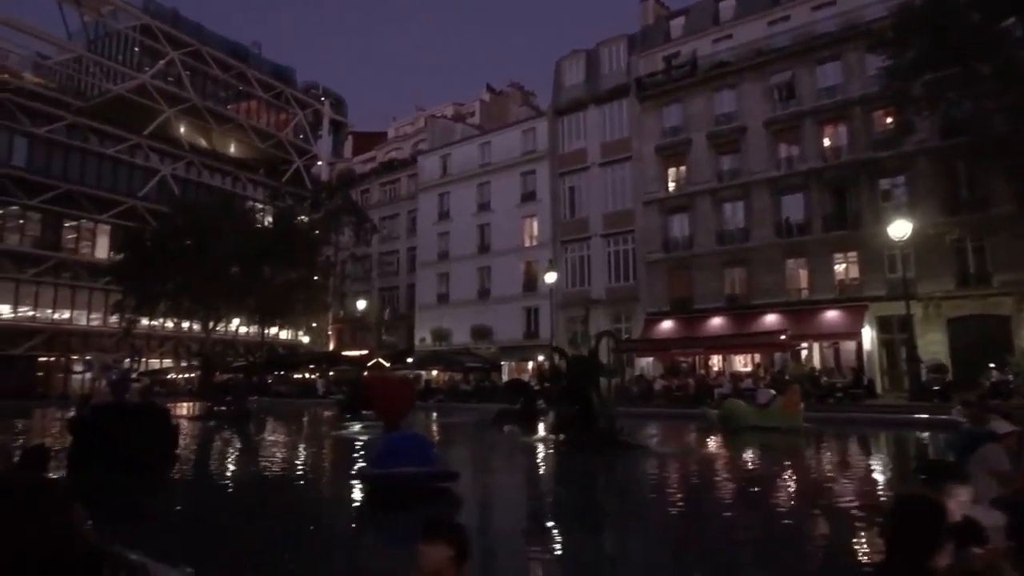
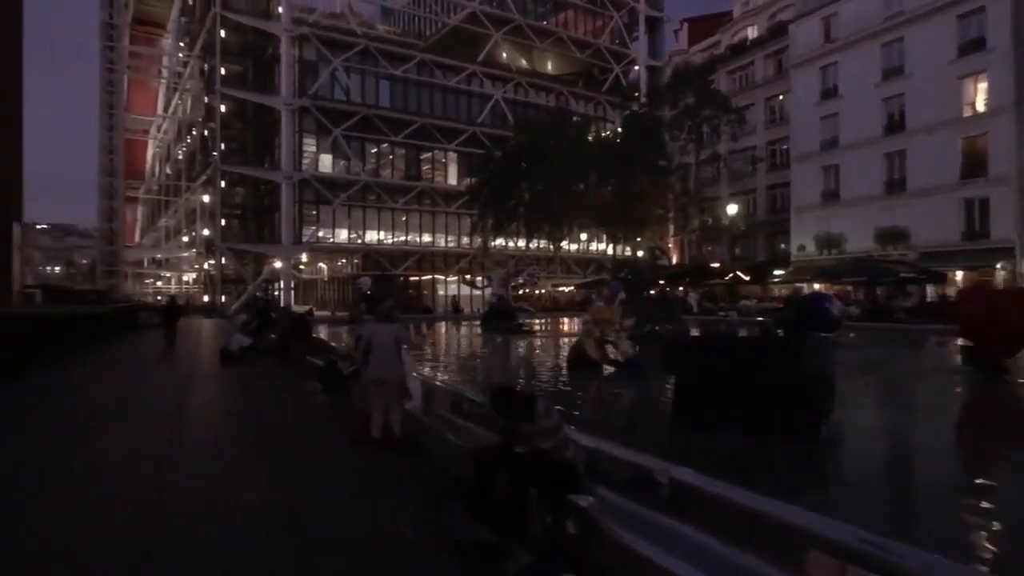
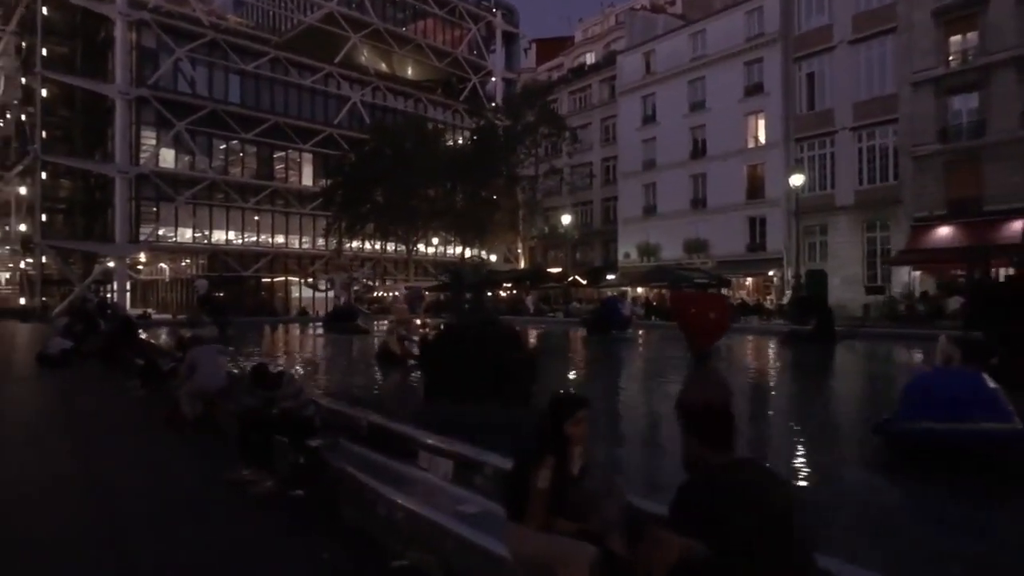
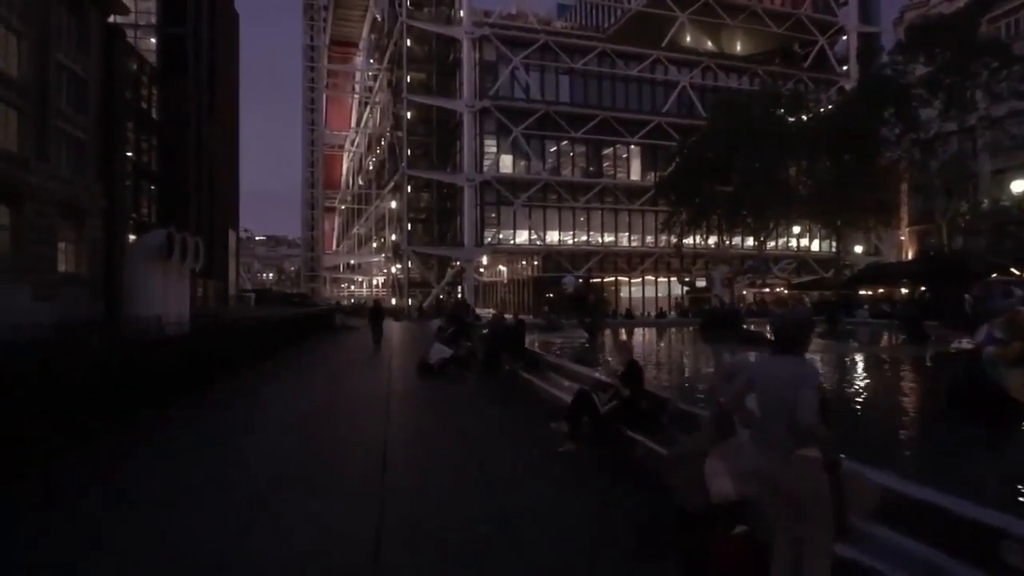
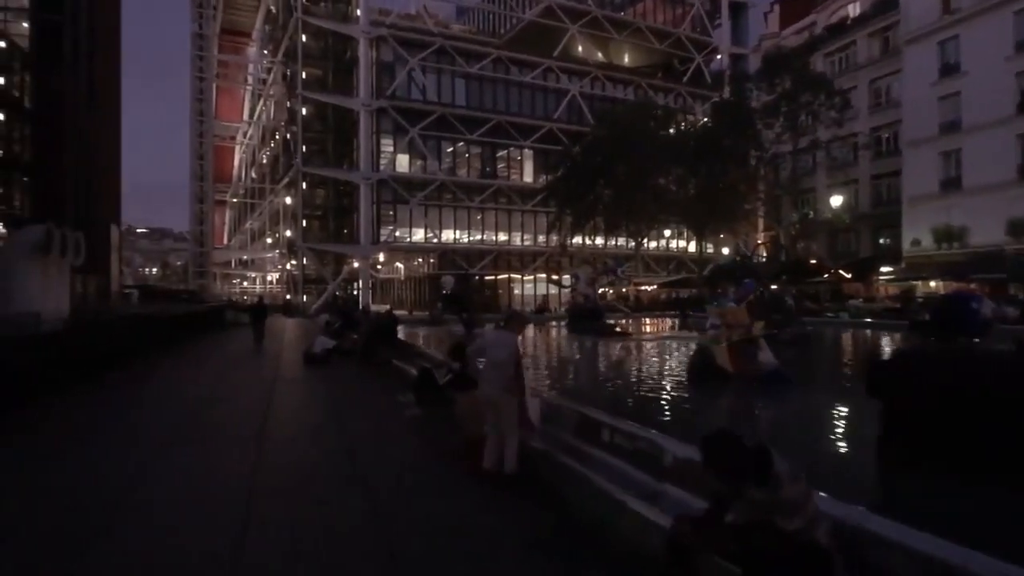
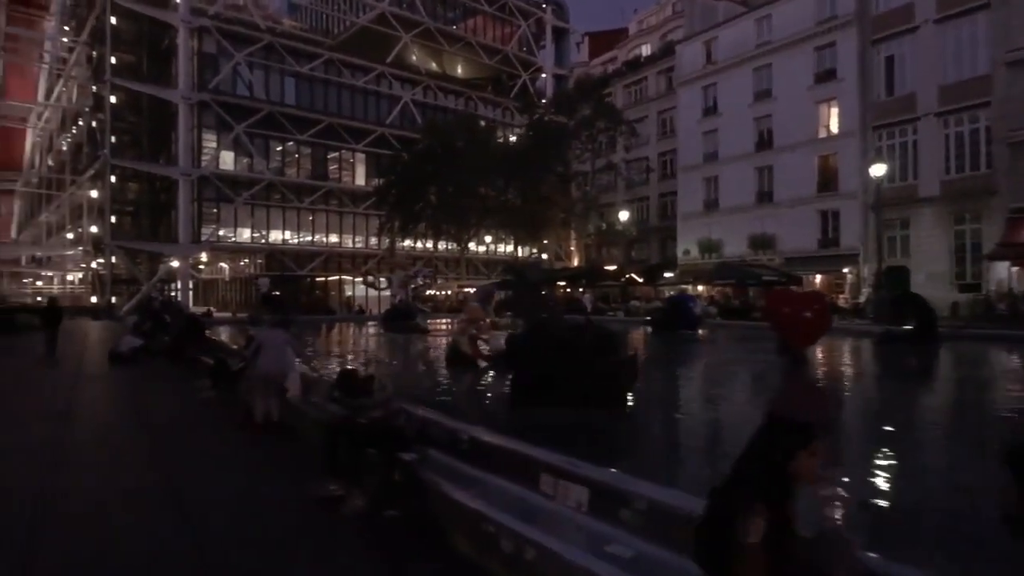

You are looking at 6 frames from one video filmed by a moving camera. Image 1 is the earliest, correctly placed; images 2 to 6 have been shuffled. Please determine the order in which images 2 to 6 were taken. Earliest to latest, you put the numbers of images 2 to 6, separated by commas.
3, 6, 2, 5, 4
